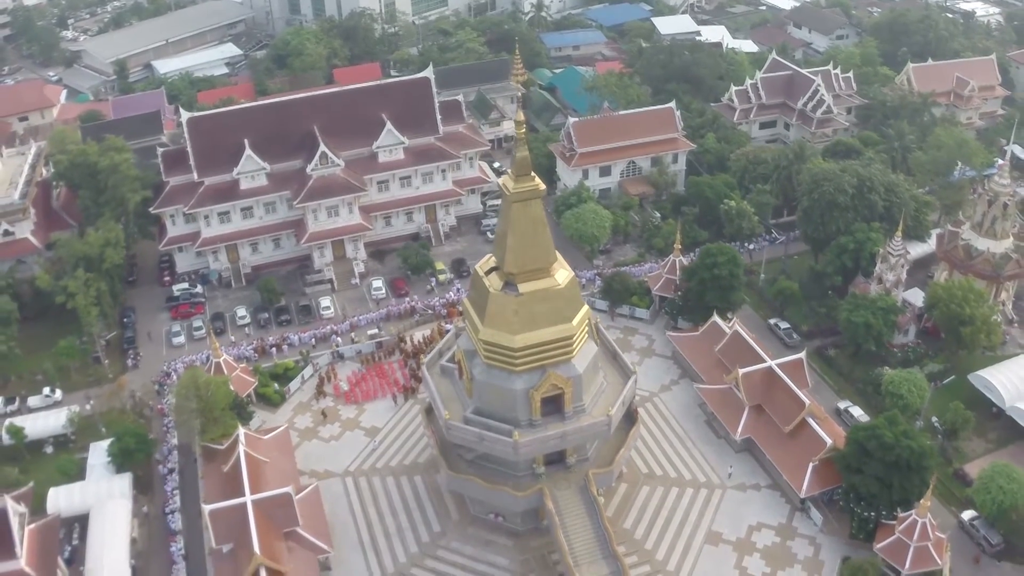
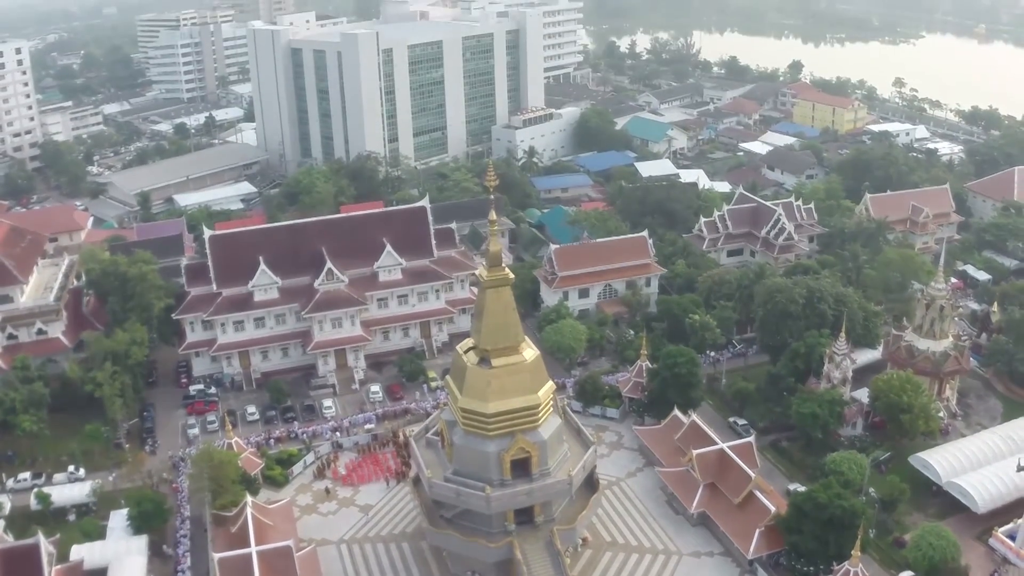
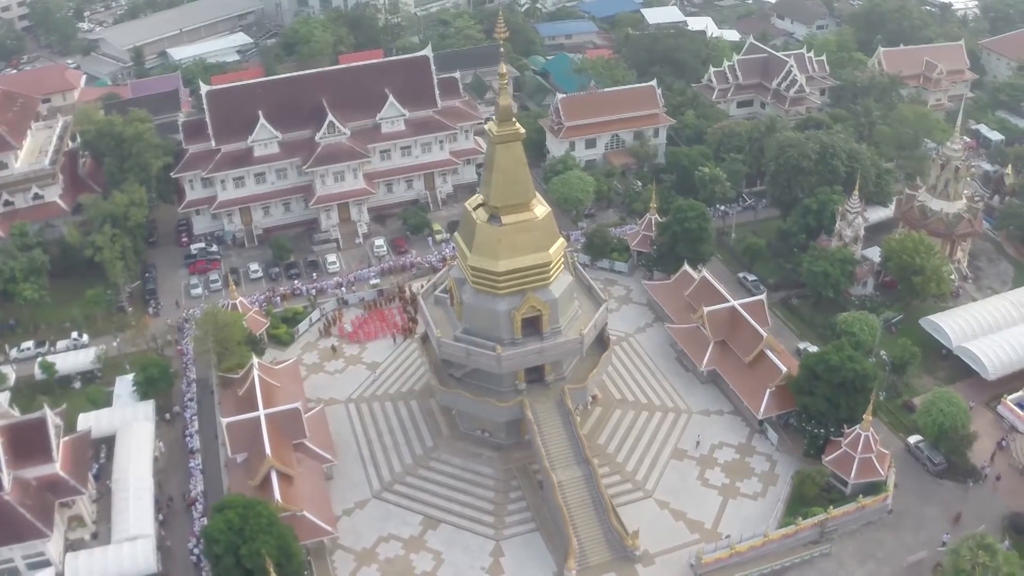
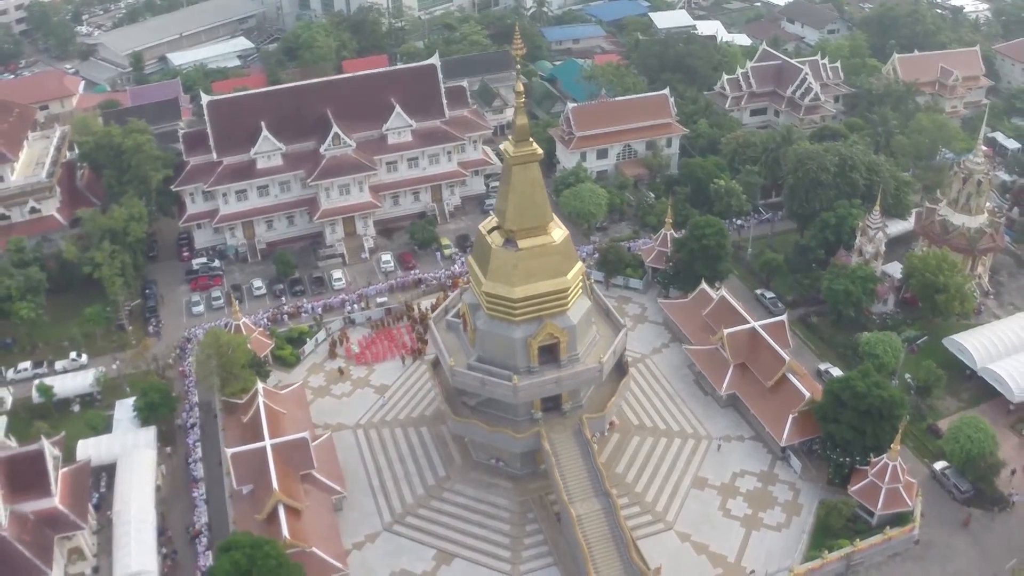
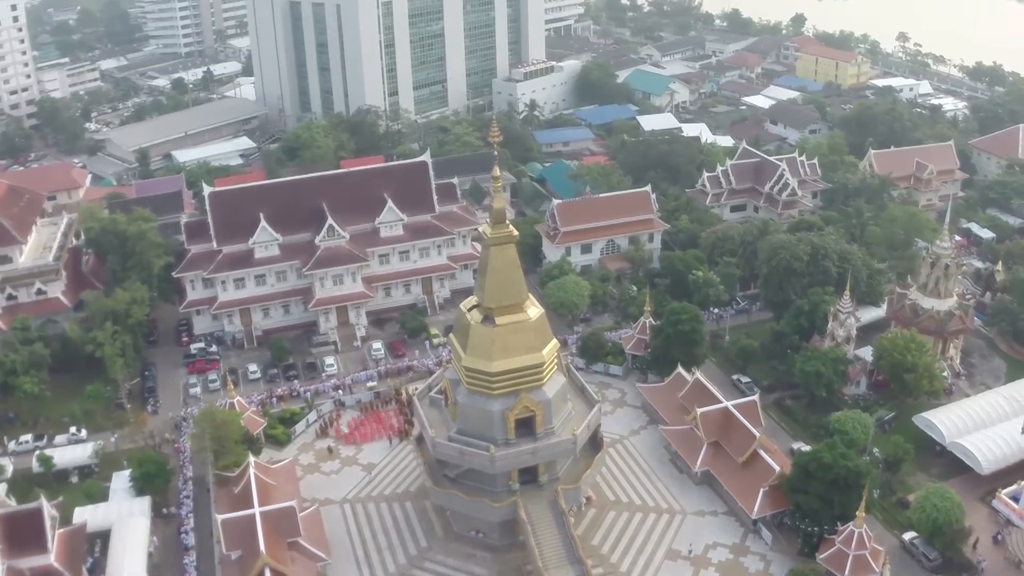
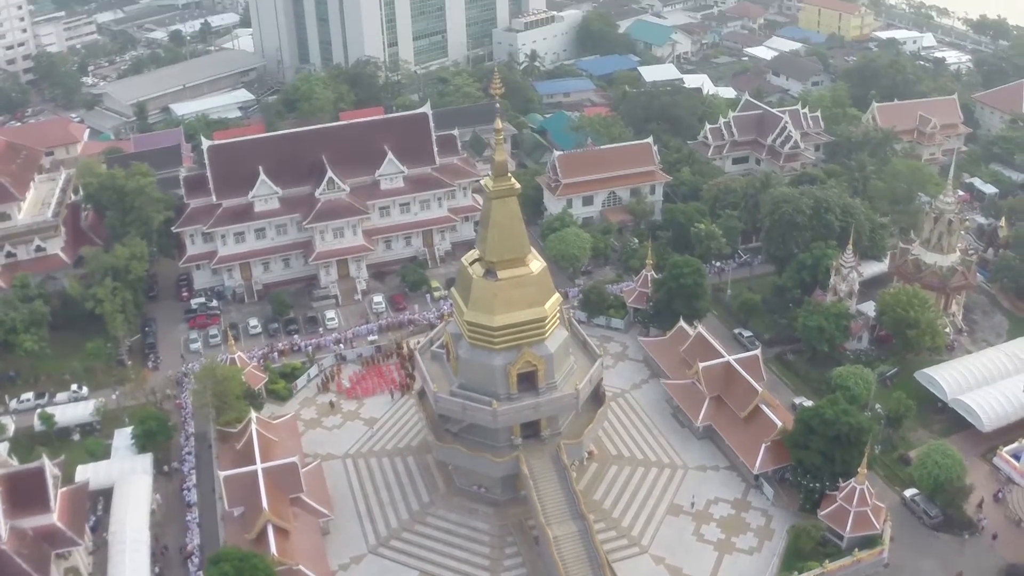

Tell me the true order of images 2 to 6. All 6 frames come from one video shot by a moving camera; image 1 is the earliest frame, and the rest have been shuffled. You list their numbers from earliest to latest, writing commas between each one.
4, 3, 6, 5, 2
